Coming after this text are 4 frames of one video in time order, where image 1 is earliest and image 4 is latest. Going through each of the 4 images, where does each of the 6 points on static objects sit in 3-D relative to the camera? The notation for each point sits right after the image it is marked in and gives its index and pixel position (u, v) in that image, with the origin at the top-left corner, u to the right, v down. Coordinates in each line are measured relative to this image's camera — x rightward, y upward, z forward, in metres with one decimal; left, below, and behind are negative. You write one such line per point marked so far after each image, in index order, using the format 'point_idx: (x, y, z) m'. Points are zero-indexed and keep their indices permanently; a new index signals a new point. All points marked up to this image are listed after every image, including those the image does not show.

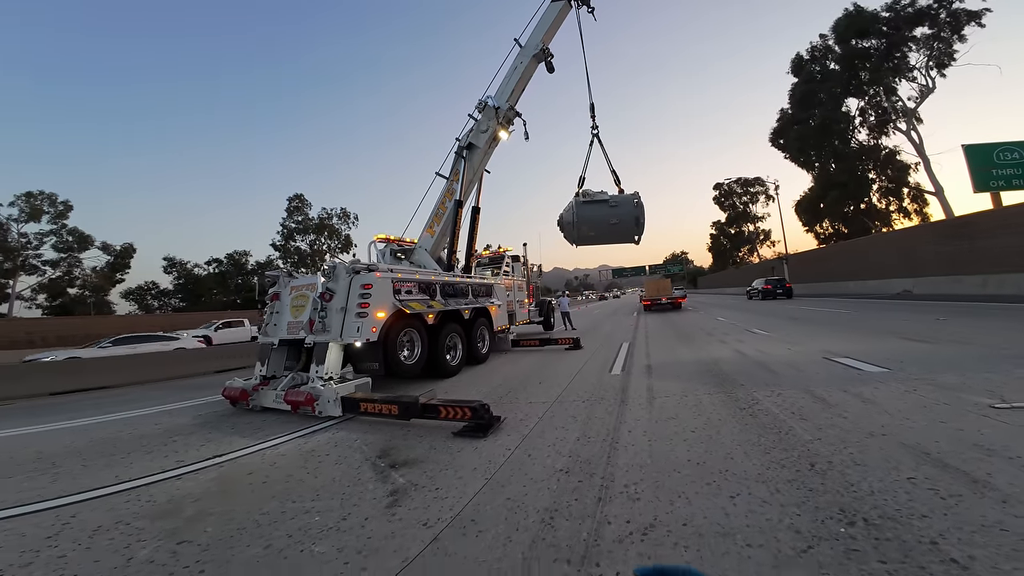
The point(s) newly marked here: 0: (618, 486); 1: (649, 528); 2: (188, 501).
0: (+0.7, -1.3, +3.2) m
1: (+0.8, -1.3, +2.6) m
2: (-2.7, -1.8, +4.0) m
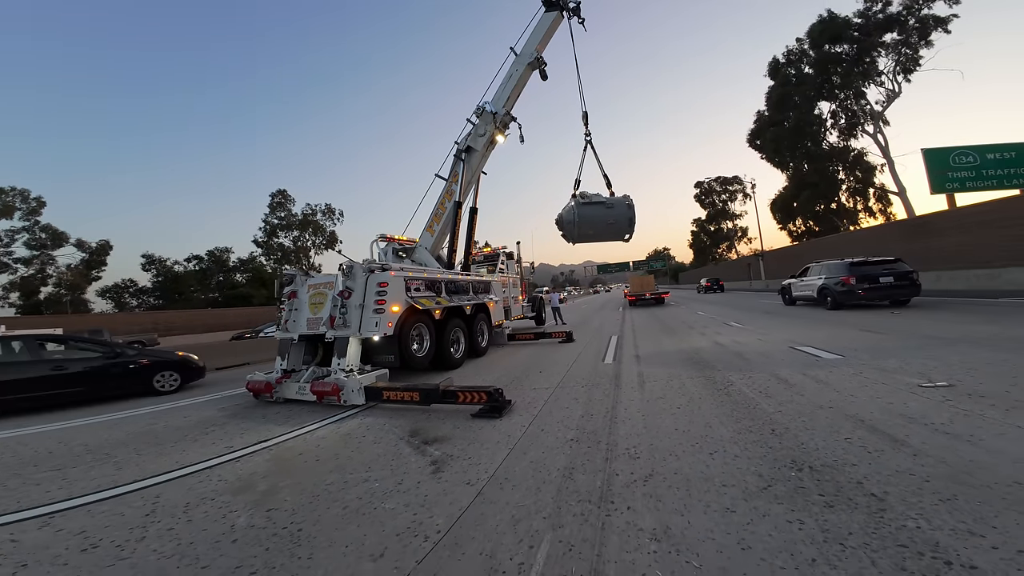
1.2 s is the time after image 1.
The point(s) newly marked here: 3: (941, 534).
0: (+0.9, -1.4, +4.0) m
1: (+1.0, -1.4, +3.4) m
2: (-2.5, -1.9, +4.7) m
3: (+2.1, -1.3, +2.4) m
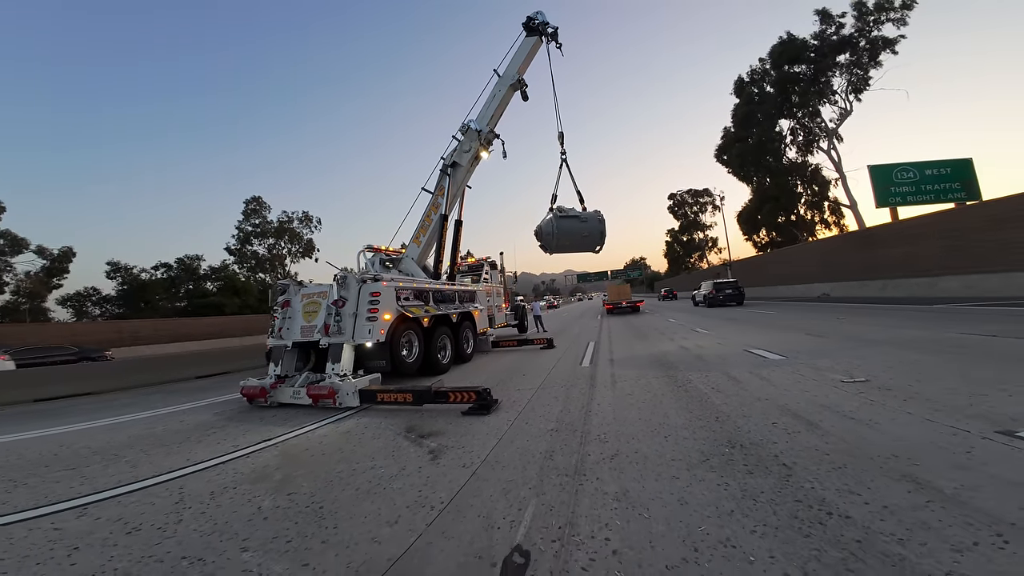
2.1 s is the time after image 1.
0: (+0.8, -1.5, +4.7) m
1: (+0.9, -1.5, +4.1) m
2: (-2.7, -2.0, +5.2) m
3: (+2.1, -1.4, +3.2) m
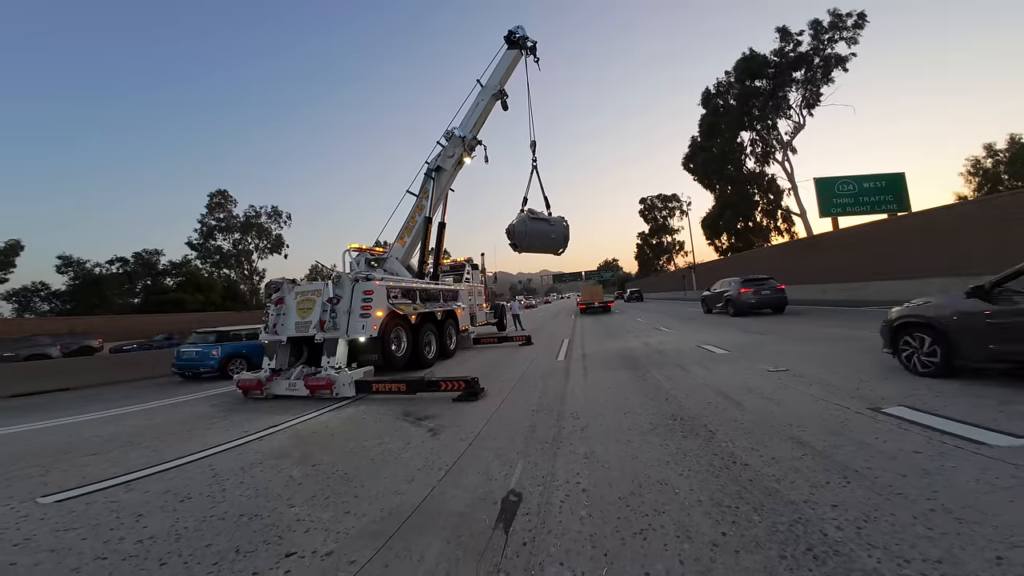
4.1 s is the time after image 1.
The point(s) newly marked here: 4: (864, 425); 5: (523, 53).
0: (+0.7, -1.5, +5.7) m
1: (+0.8, -1.5, +5.2) m
2: (-2.9, -2.0, +6.0) m
3: (+2.1, -1.4, +4.3) m
4: (+3.4, -1.3, +4.5) m
5: (+0.2, +7.5, +15.3) m
